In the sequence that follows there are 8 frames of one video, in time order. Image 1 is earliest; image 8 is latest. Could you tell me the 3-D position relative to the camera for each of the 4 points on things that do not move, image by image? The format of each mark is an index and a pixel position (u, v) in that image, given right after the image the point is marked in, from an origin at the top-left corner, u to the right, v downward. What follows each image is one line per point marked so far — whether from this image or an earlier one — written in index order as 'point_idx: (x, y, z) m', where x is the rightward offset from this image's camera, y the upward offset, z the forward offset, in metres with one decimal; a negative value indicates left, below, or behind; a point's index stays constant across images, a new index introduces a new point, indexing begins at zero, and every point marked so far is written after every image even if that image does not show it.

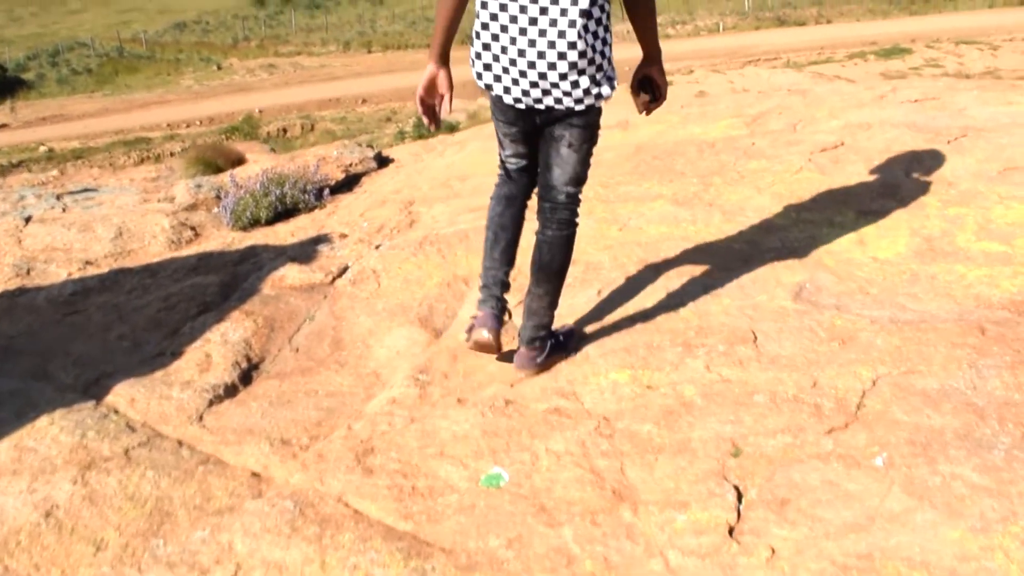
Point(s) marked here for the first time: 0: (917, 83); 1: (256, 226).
0: (+2.2, +1.2, +5.5) m
1: (-1.5, +0.4, +5.7) m
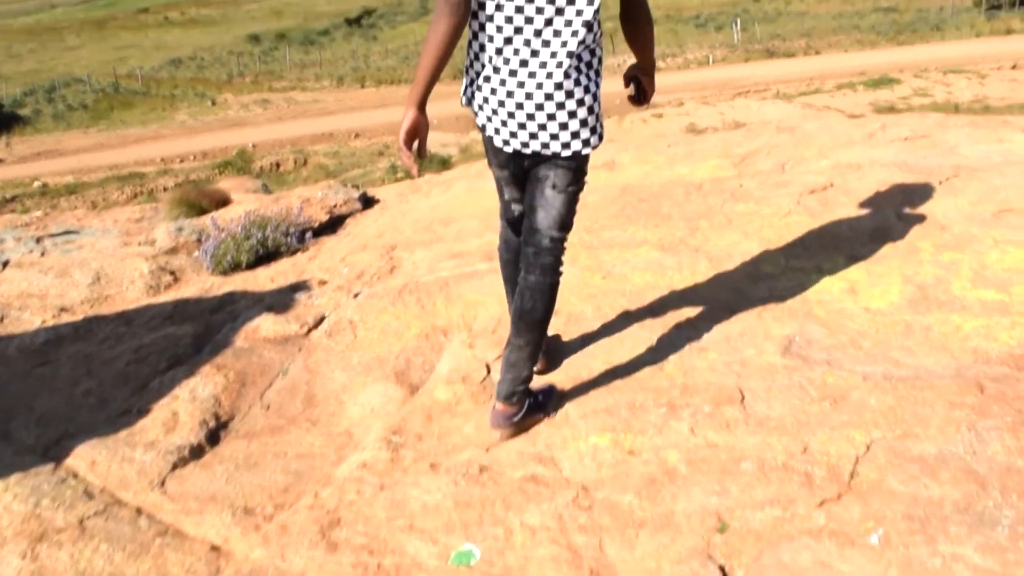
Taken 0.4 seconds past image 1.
0: (+2.2, +0.9, +5.4) m
1: (-1.6, +0.1, +5.6) m
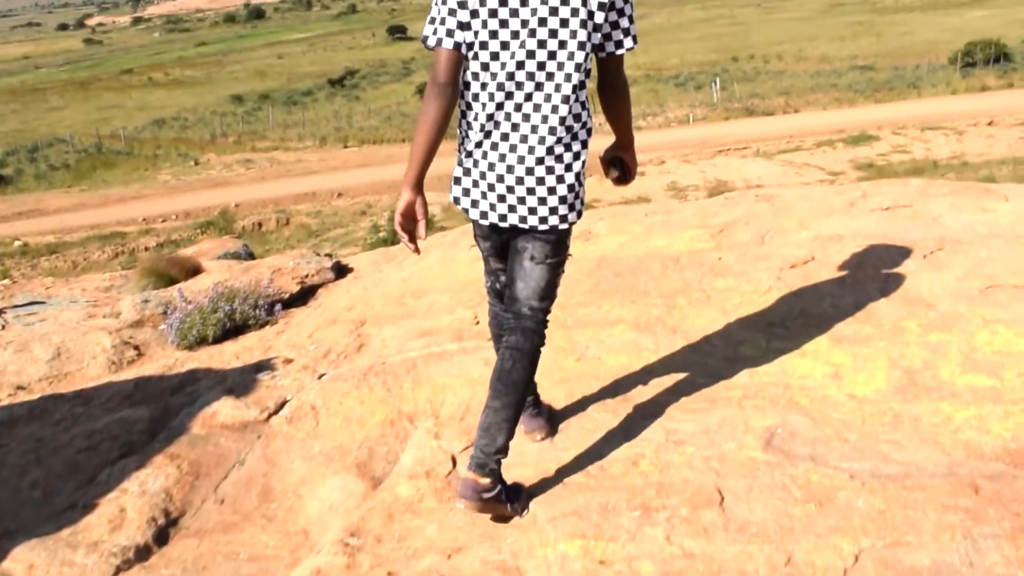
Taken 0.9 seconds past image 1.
0: (+2.0, +0.5, +5.3) m
1: (-1.7, -0.3, +5.4) m
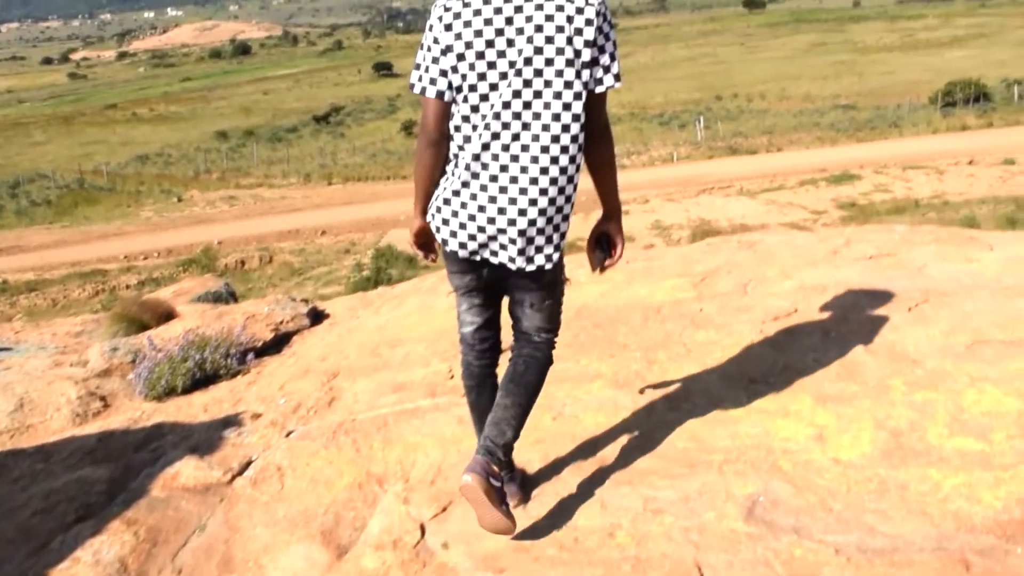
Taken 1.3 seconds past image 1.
0: (+1.9, +0.3, +5.3) m
1: (-1.8, -0.6, +5.3) m
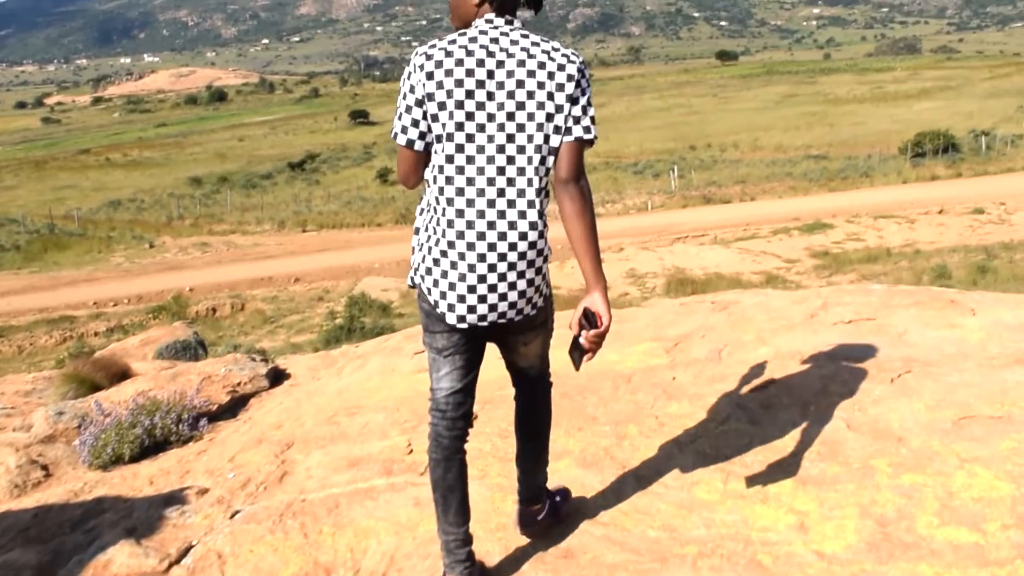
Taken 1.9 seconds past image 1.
0: (+1.7, 0.0, +5.1) m
1: (-2.0, -0.9, +5.0) m
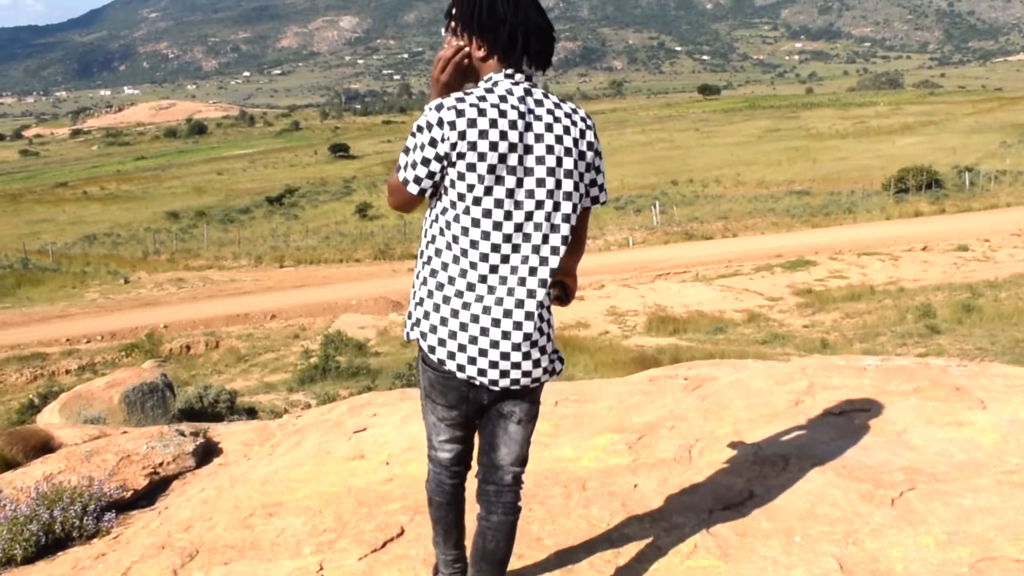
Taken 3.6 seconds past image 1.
0: (+1.5, -0.4, +4.6) m
1: (-2.2, -1.2, +4.4) m
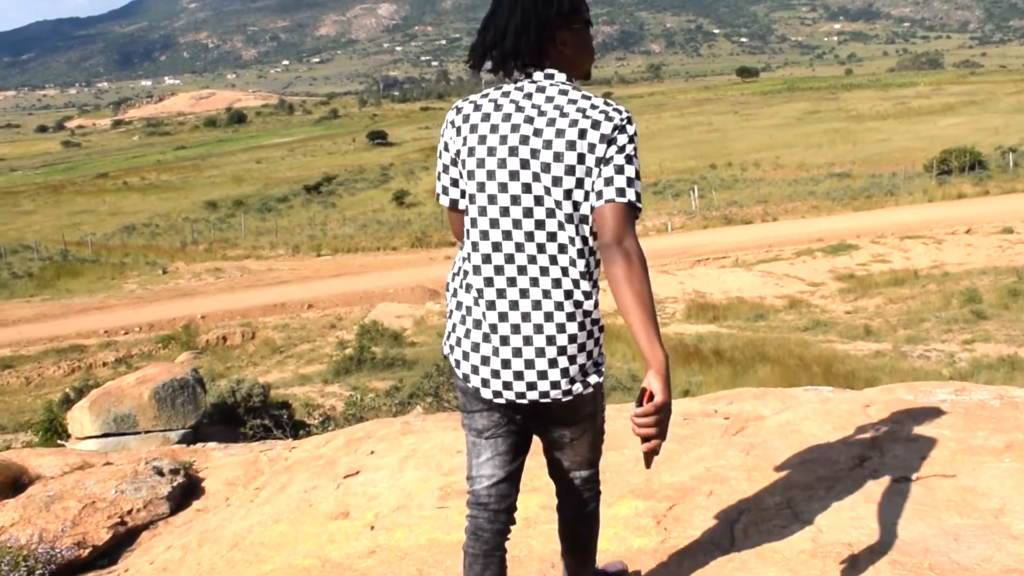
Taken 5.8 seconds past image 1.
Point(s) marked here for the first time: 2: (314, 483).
0: (+1.5, -0.5, +3.8) m
1: (-2.2, -1.4, +3.8) m
2: (-0.9, -0.9, +4.5) m
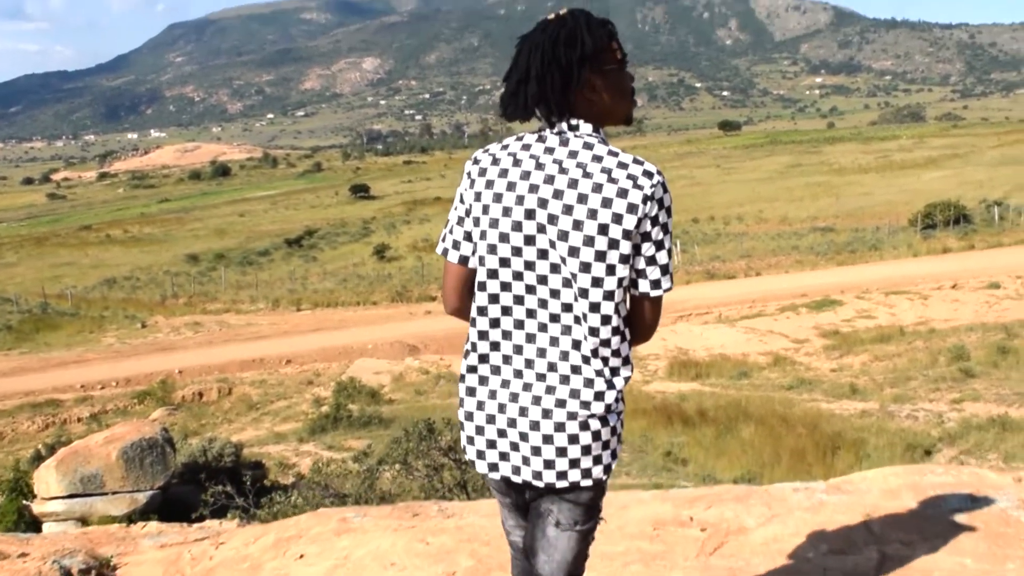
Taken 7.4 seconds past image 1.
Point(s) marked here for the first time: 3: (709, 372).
0: (+1.3, -0.8, +3.3) m
1: (-2.4, -1.7, +3.2) m
2: (-1.1, -1.3, +4.0) m
3: (+3.1, -1.4, +15.8) m
